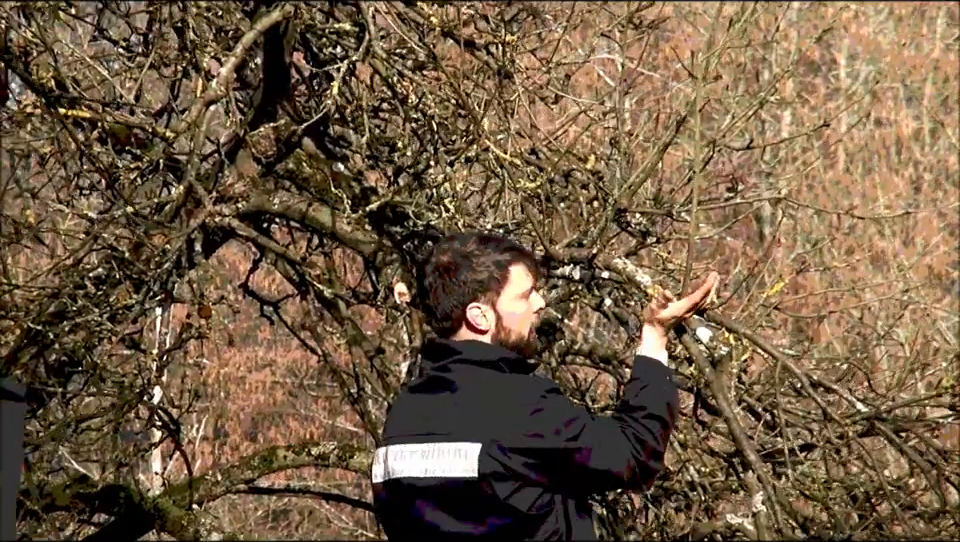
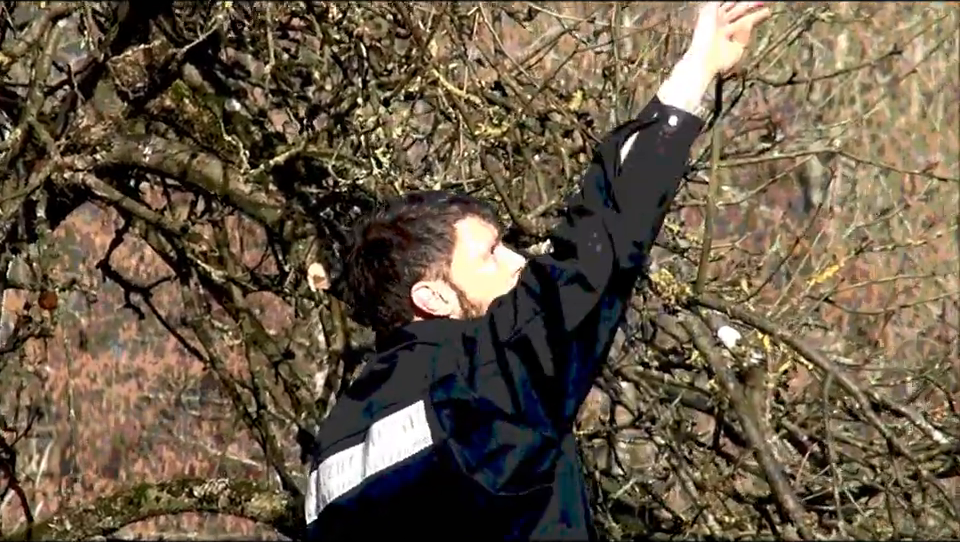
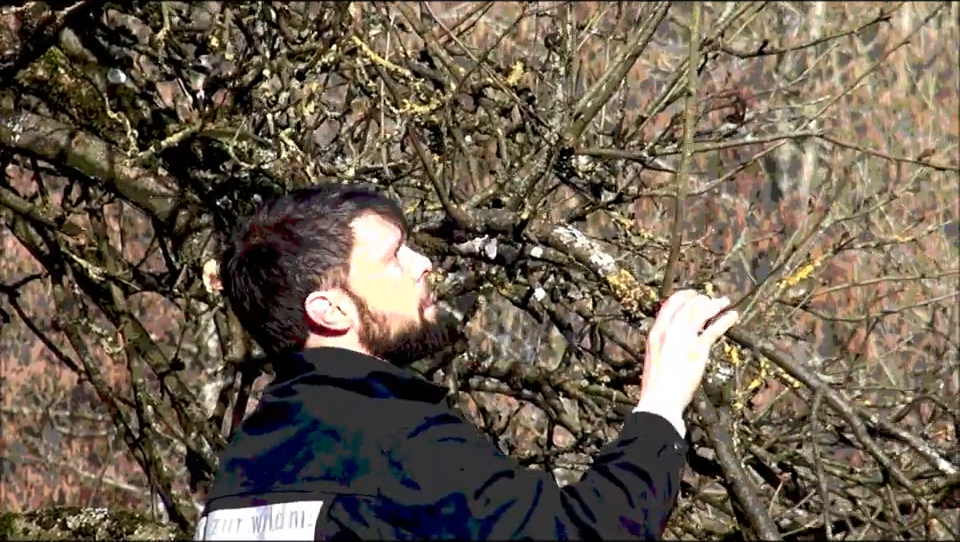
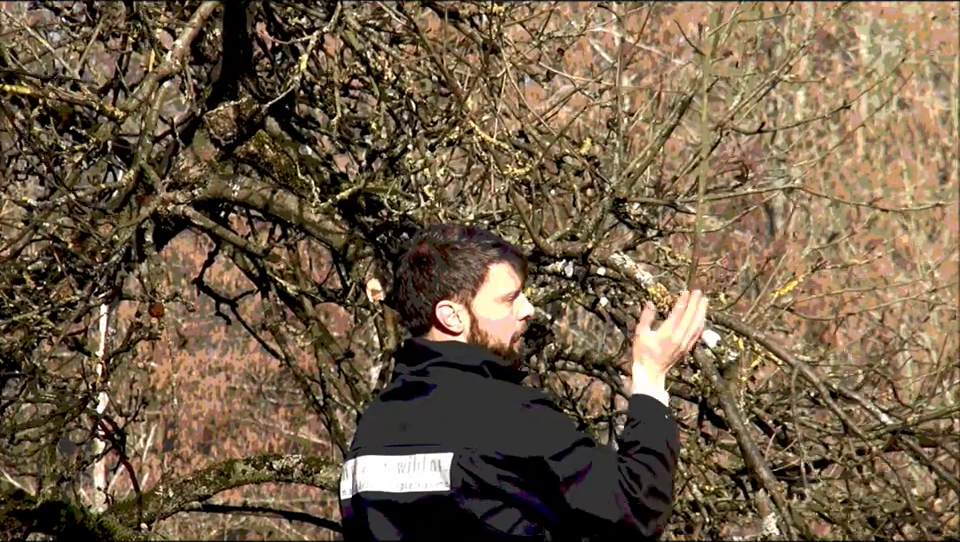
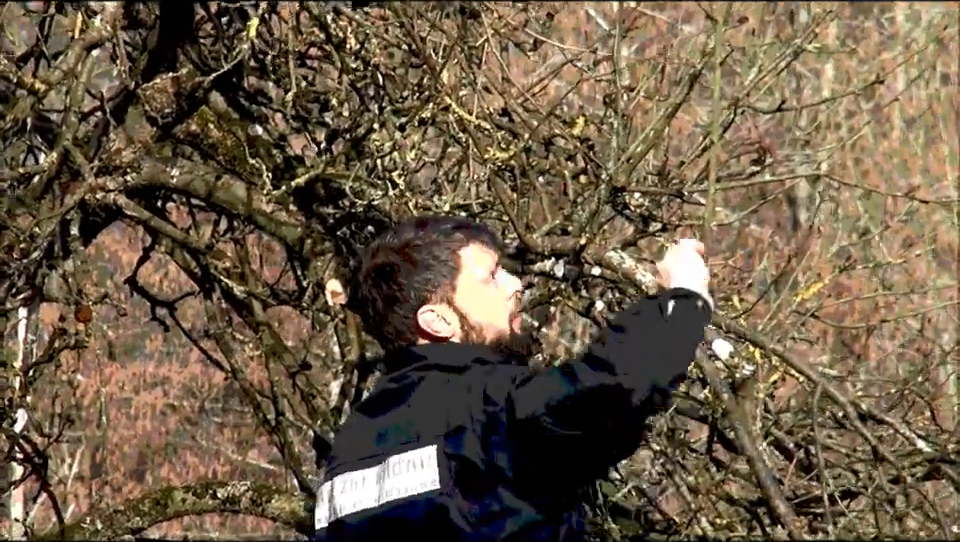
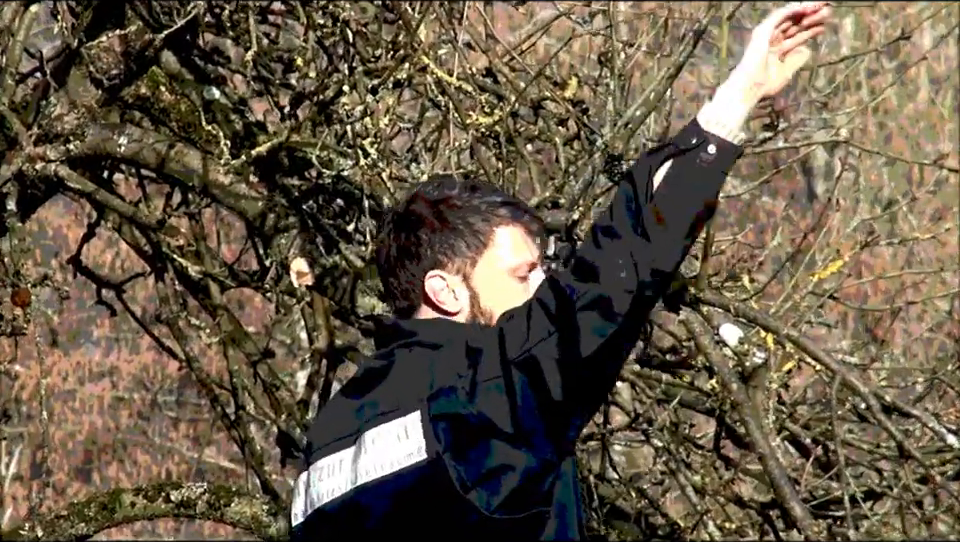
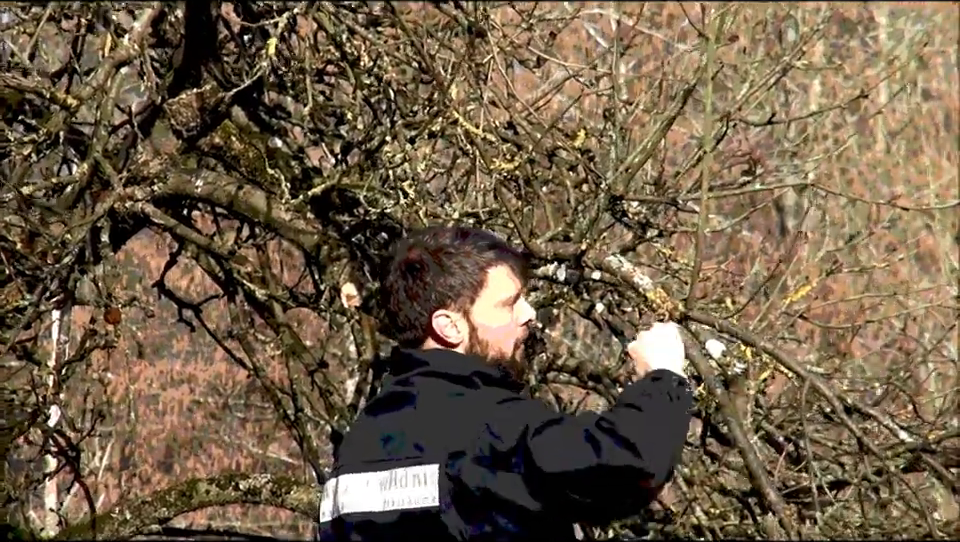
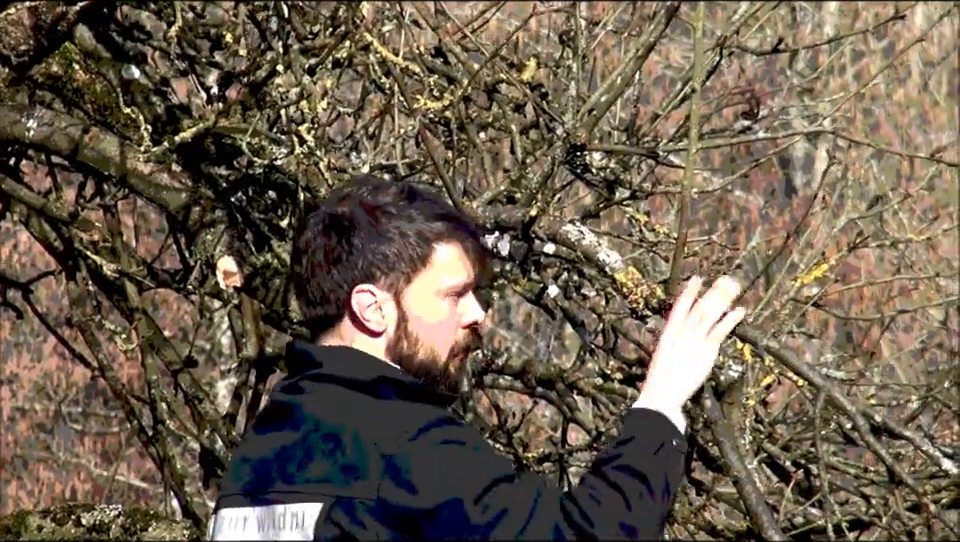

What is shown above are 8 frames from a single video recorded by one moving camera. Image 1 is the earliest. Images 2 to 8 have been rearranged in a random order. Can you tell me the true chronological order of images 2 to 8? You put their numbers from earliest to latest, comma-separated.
4, 7, 5, 2, 6, 8, 3
